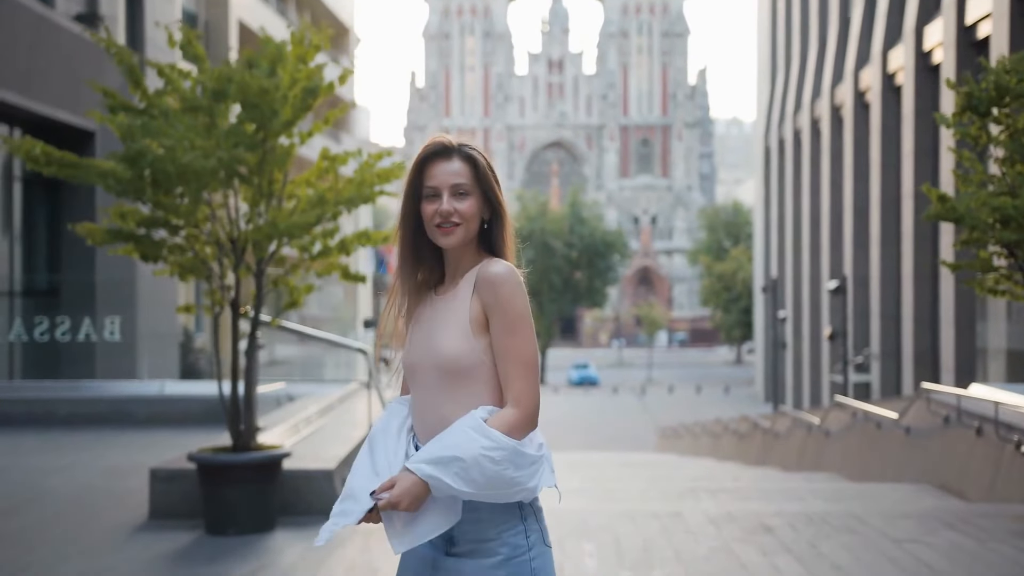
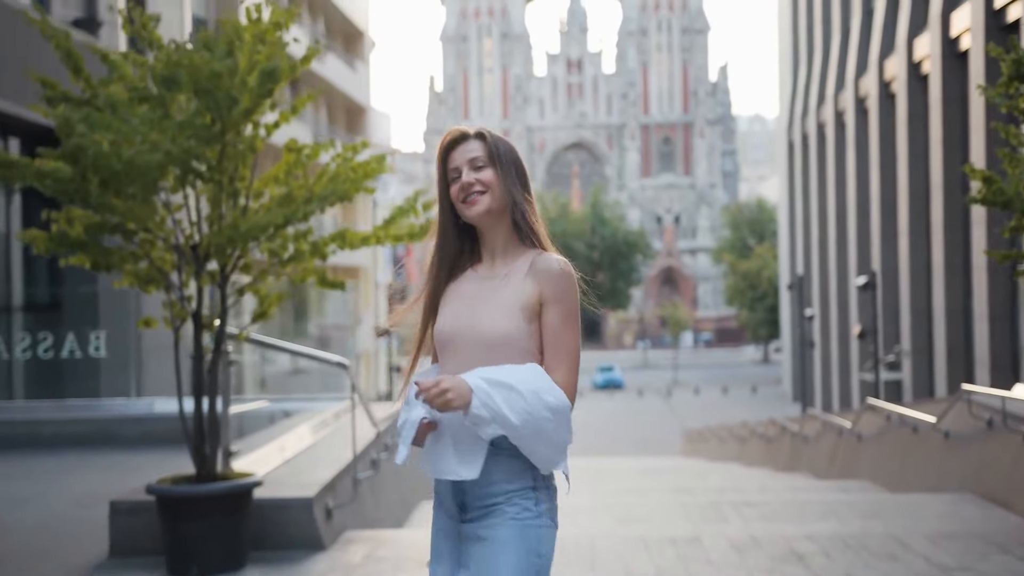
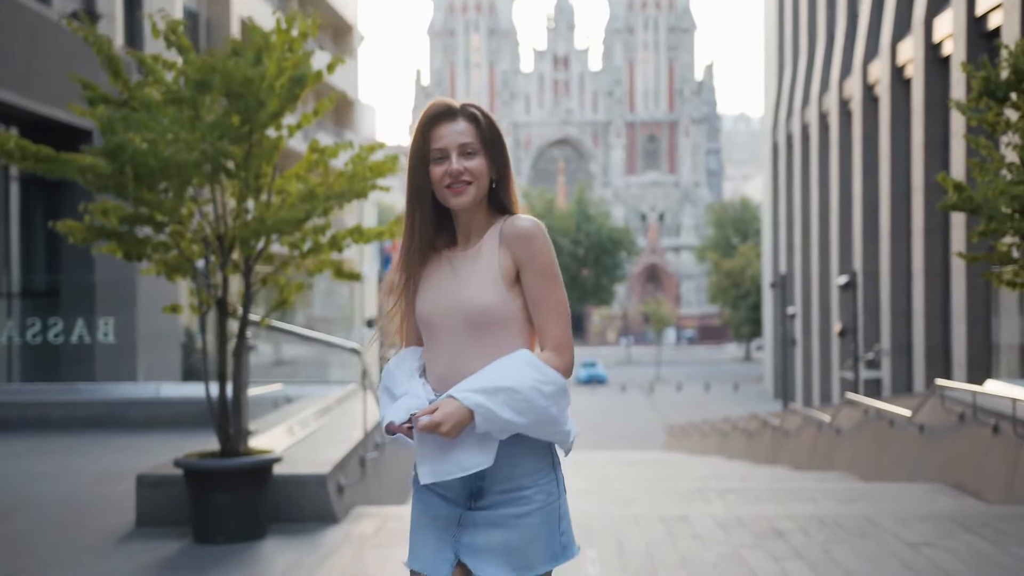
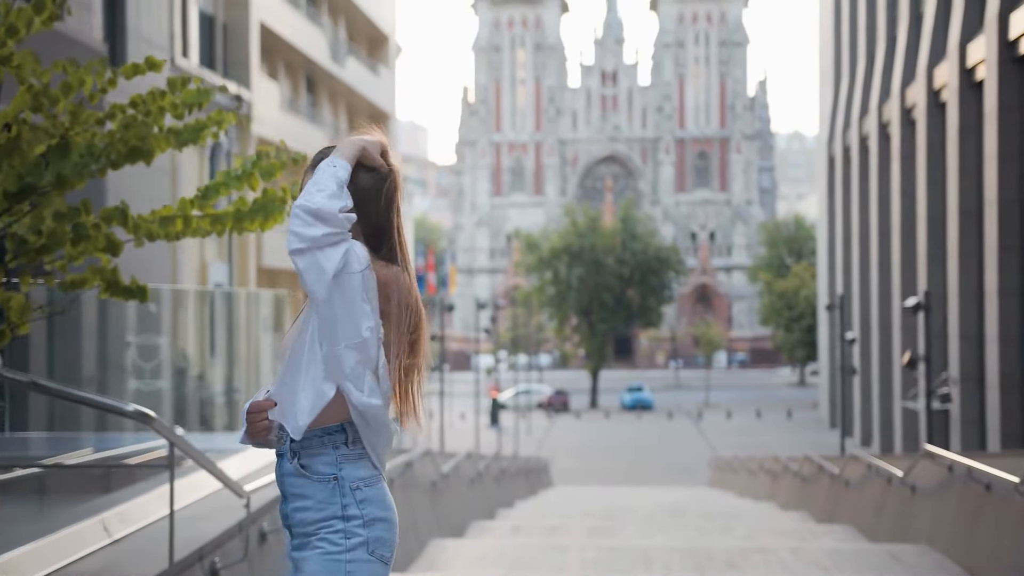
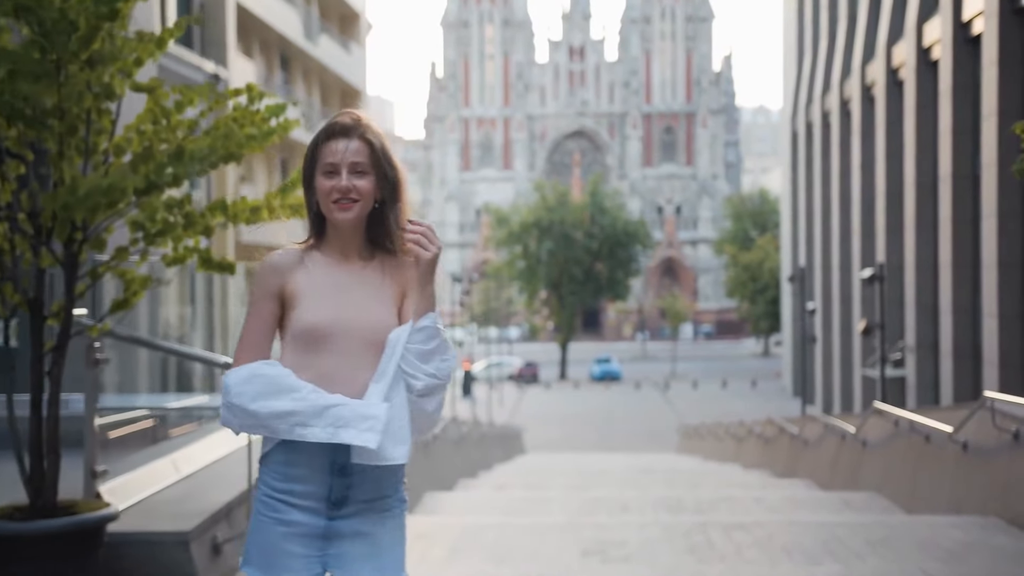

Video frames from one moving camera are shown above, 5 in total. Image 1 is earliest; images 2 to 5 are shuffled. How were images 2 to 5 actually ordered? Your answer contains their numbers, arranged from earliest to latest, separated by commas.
3, 2, 5, 4
